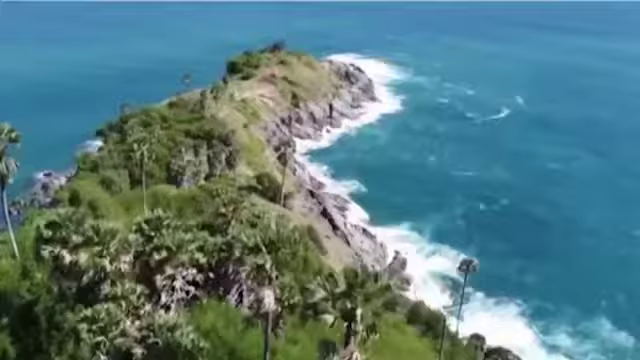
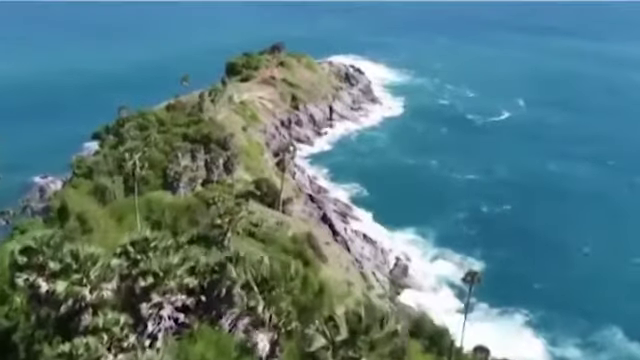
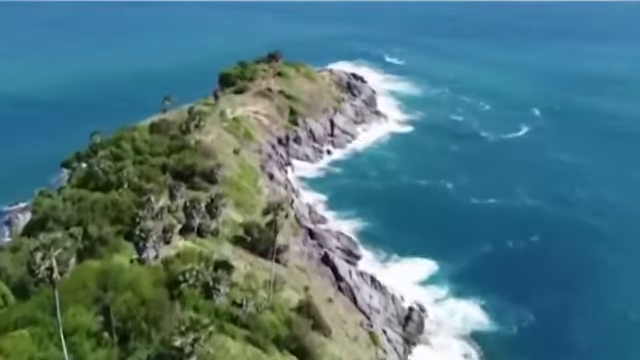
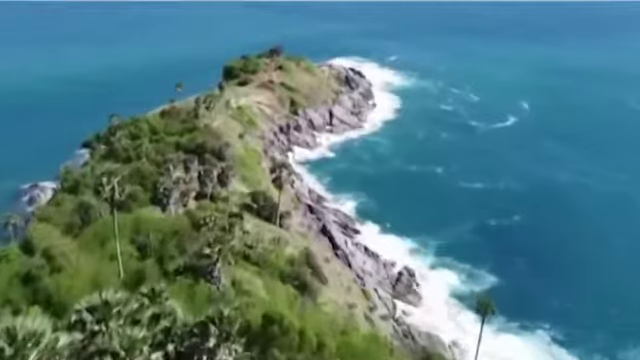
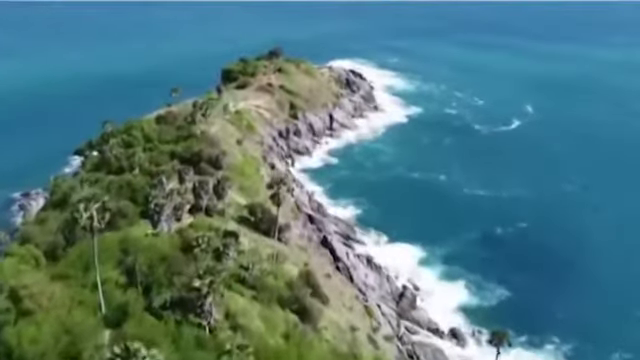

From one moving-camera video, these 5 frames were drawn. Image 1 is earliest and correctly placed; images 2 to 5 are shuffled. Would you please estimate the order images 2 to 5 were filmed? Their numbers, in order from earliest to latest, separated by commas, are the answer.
2, 4, 5, 3
